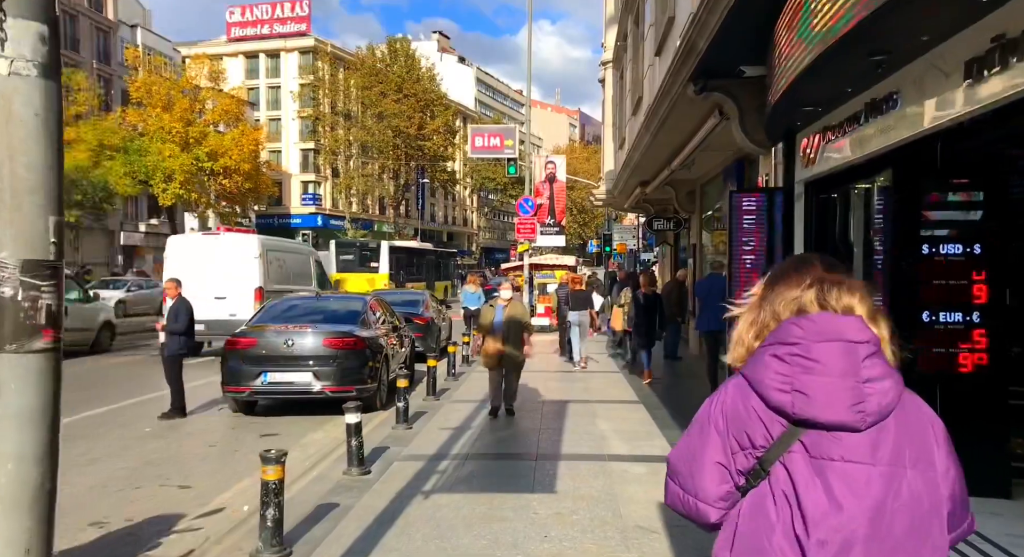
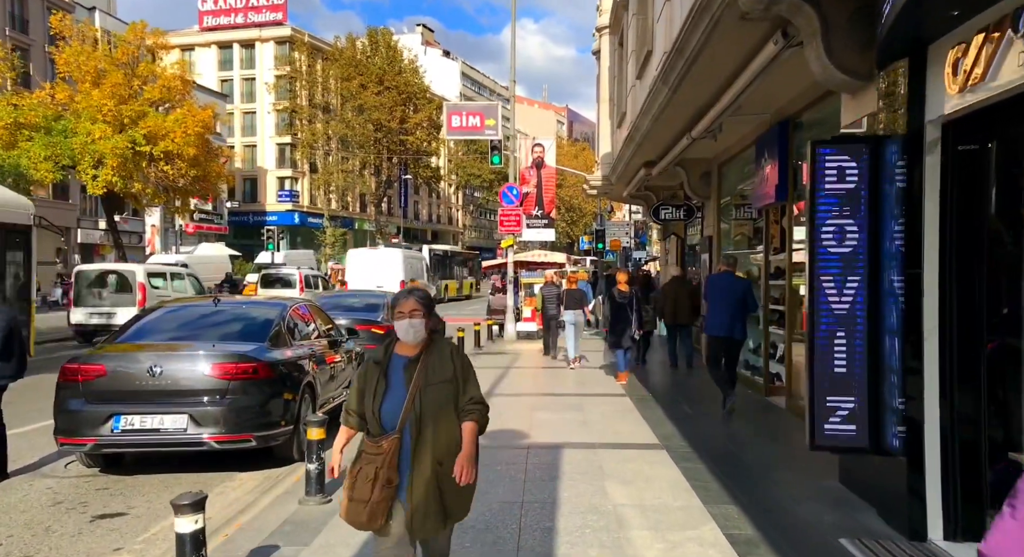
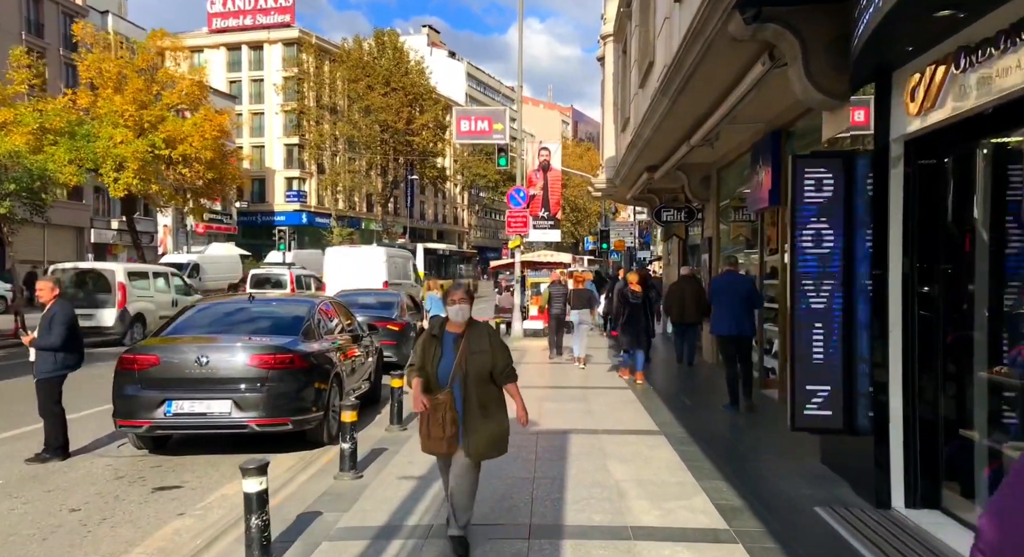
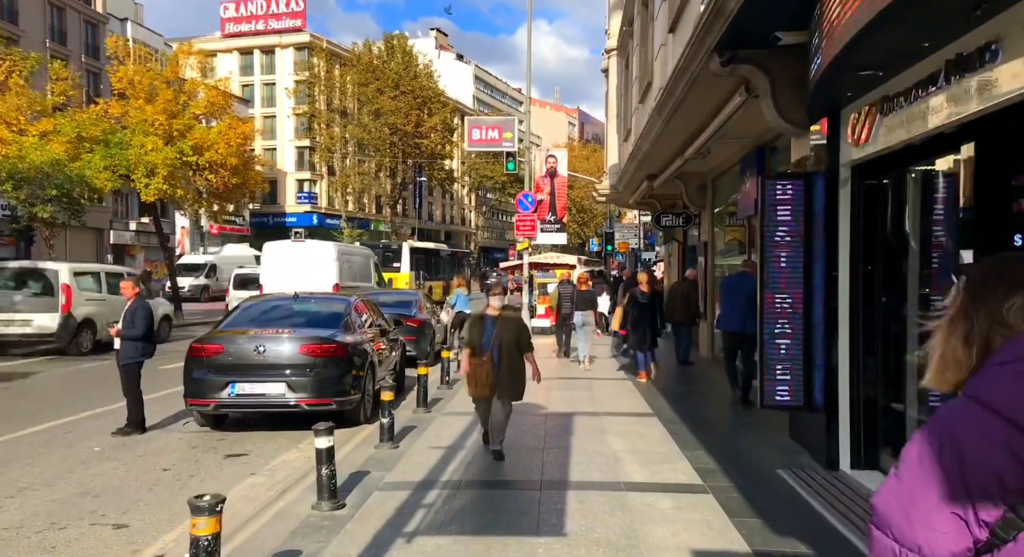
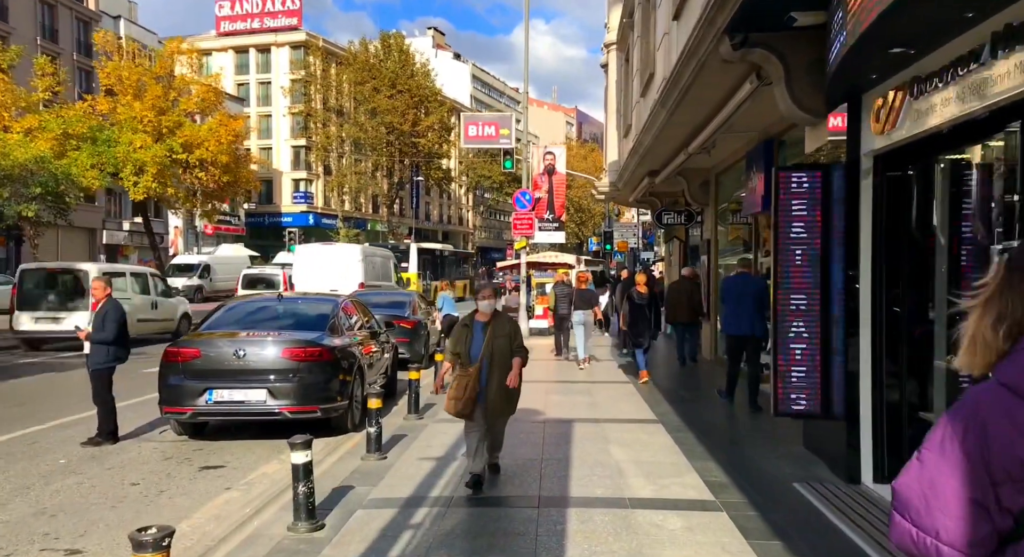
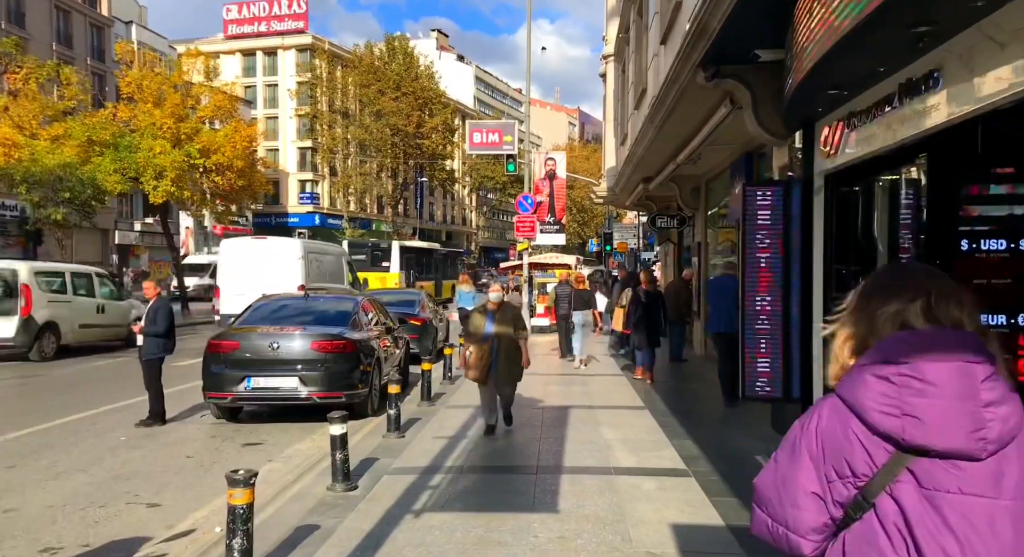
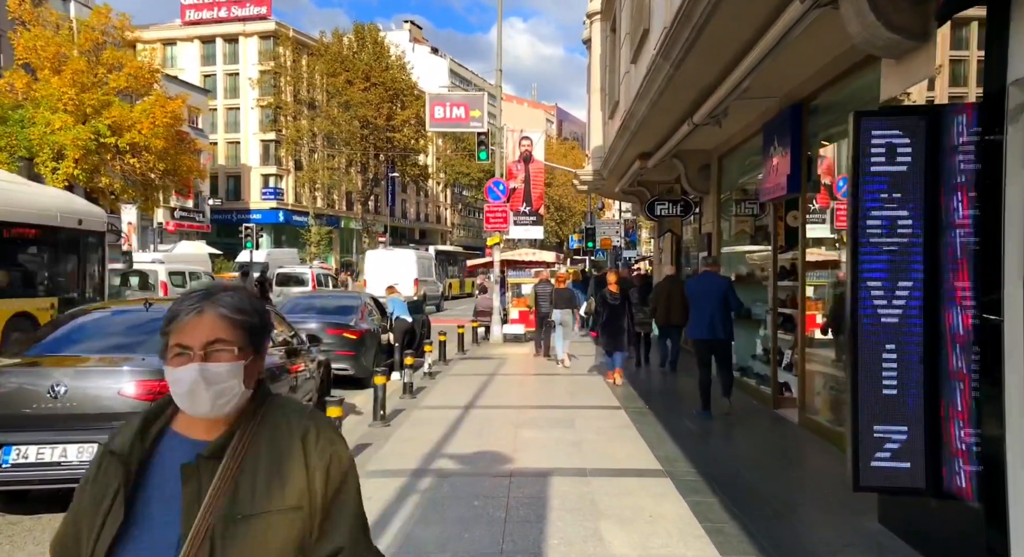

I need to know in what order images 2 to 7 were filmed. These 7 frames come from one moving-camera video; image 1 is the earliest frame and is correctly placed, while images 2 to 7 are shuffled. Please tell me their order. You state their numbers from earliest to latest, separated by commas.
6, 4, 5, 3, 2, 7
